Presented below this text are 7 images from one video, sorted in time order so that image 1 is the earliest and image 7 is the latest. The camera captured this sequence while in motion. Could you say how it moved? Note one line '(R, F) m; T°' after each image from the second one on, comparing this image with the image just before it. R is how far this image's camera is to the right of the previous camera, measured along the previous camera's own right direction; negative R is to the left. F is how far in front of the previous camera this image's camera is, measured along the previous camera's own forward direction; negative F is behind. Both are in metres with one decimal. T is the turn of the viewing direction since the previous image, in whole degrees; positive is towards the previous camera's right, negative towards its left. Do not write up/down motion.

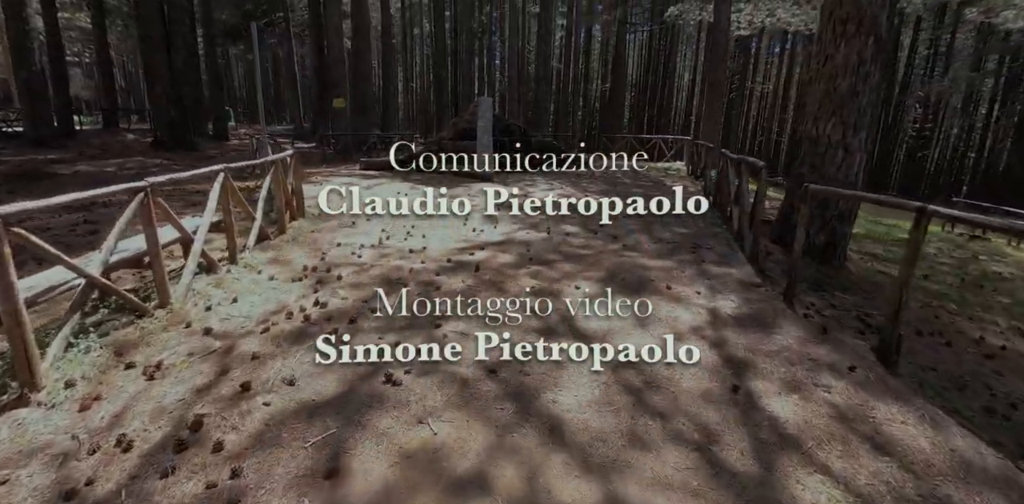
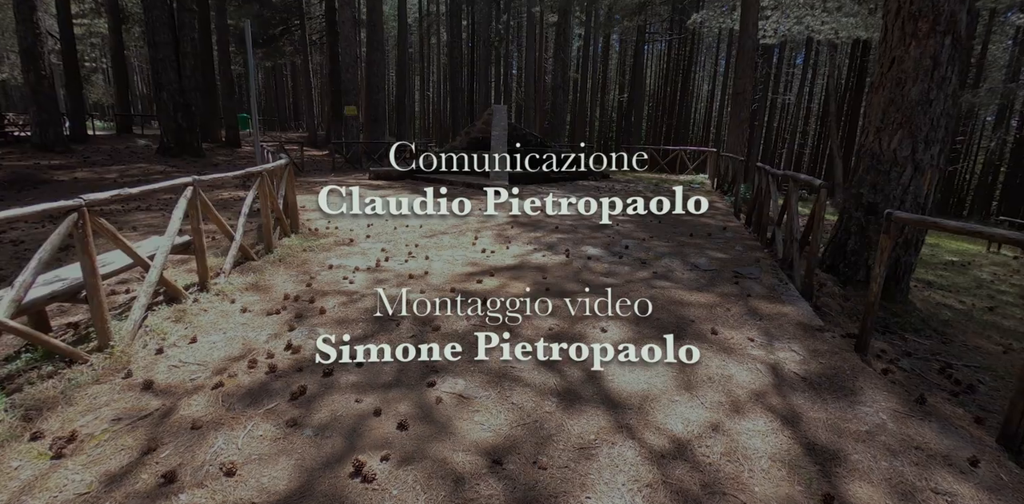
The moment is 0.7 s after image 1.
(0.0, +0.9) m; -2°
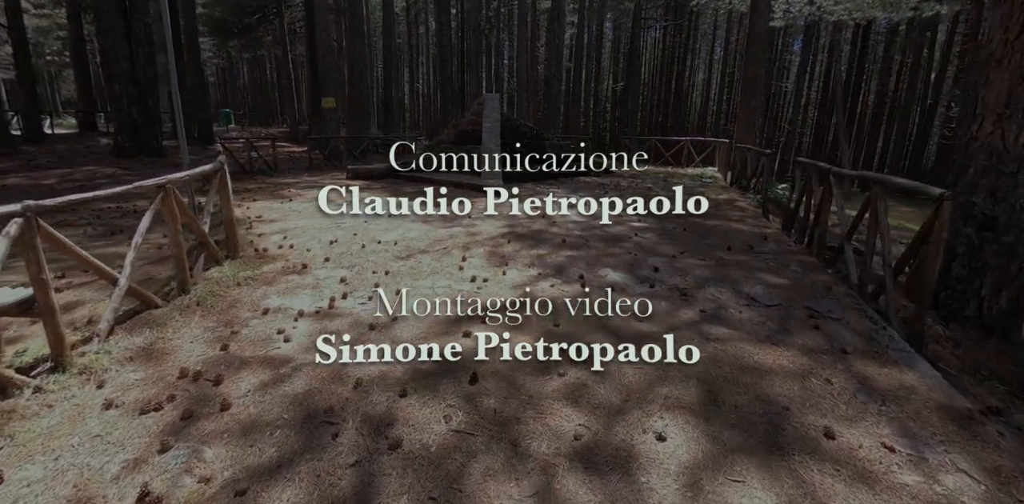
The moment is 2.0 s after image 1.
(0.0, +1.6) m; +1°
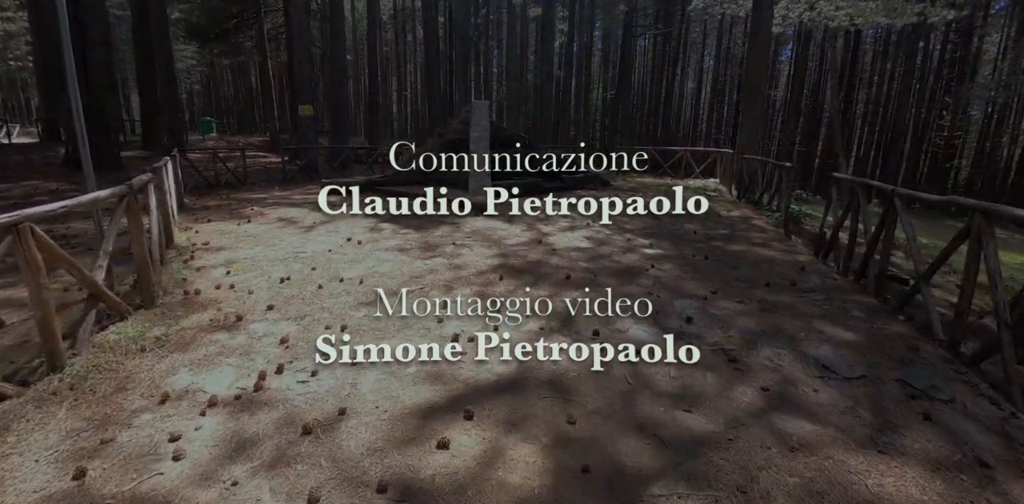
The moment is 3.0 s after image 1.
(0.0, +1.3) m; +1°
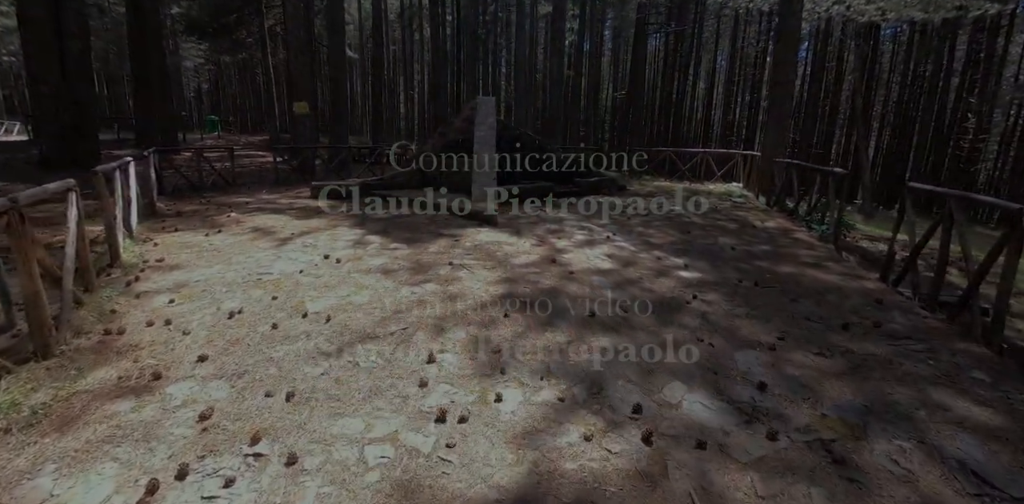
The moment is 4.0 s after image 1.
(0.0, +1.2) m; -1°
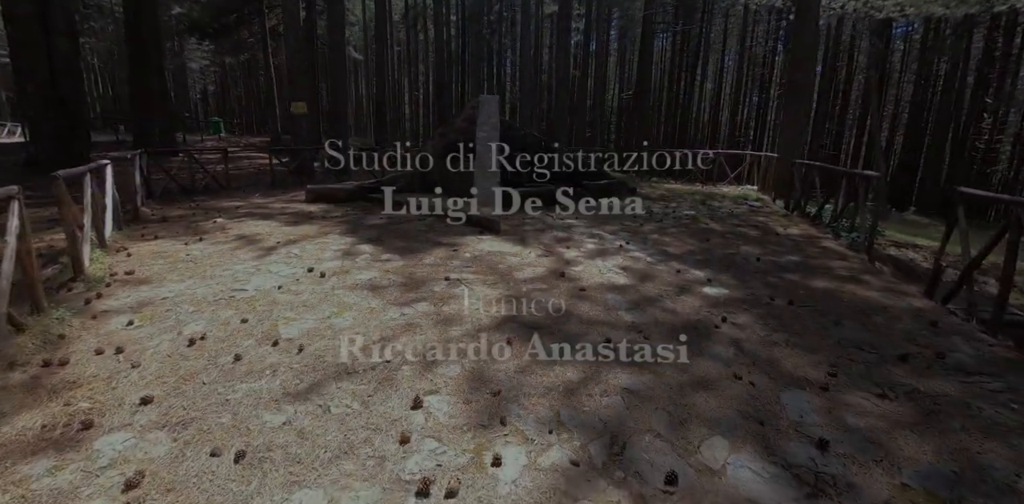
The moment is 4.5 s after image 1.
(0.0, +0.6) m; -1°
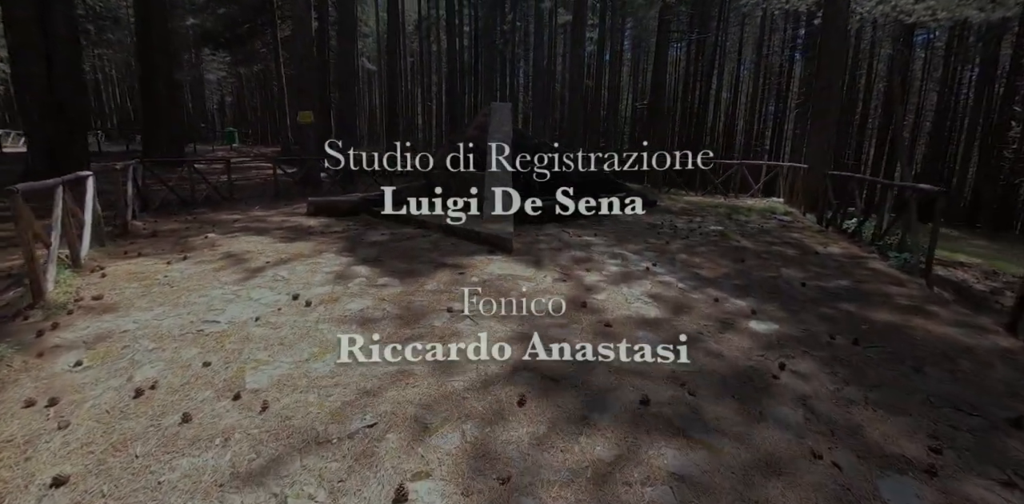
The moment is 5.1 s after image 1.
(0.0, +0.7) m; -1°
